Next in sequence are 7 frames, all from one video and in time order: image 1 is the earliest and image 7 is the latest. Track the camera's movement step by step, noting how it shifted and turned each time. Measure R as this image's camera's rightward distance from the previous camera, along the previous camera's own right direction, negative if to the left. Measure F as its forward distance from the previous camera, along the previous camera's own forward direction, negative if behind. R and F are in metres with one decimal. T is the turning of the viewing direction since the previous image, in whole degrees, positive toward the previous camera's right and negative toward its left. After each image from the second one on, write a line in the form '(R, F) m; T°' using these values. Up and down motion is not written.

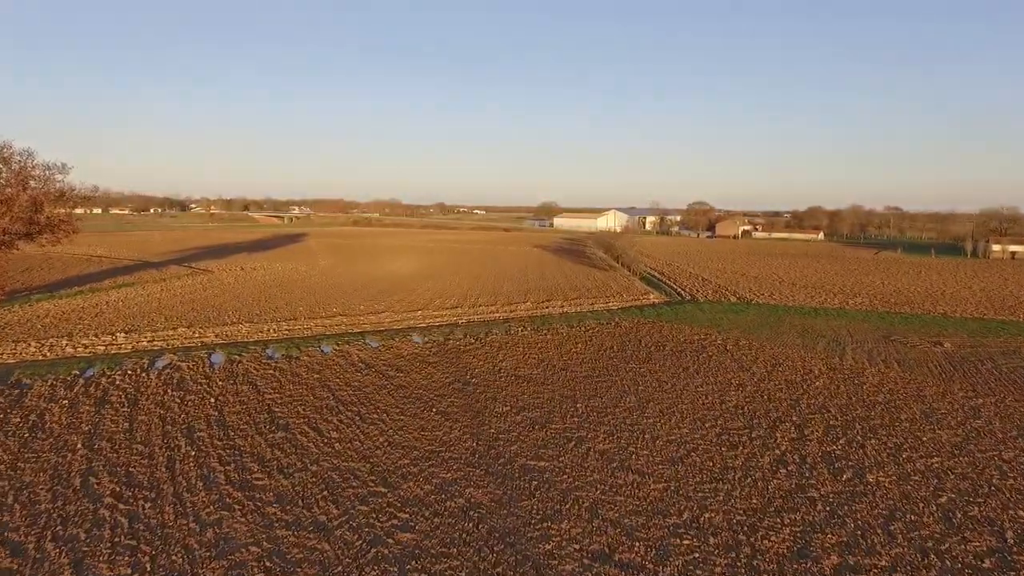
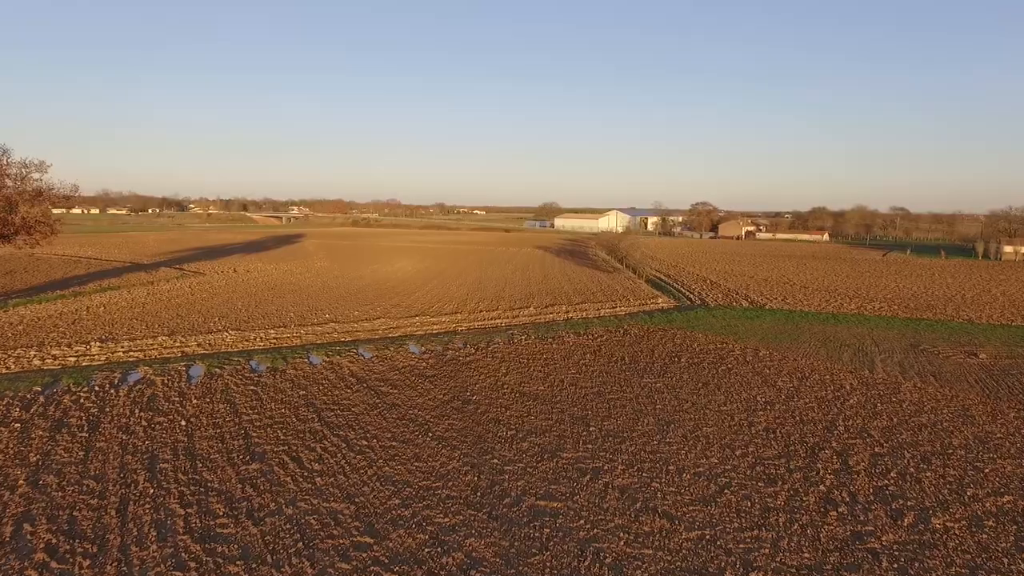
(-0.1, +1.0) m; 0°
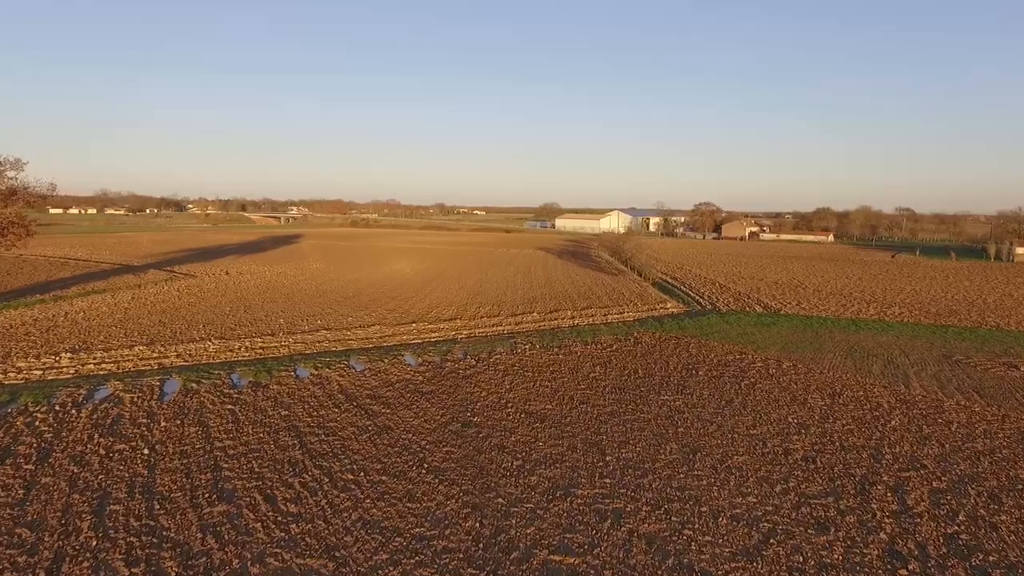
(-0.1, +1.0) m; 0°
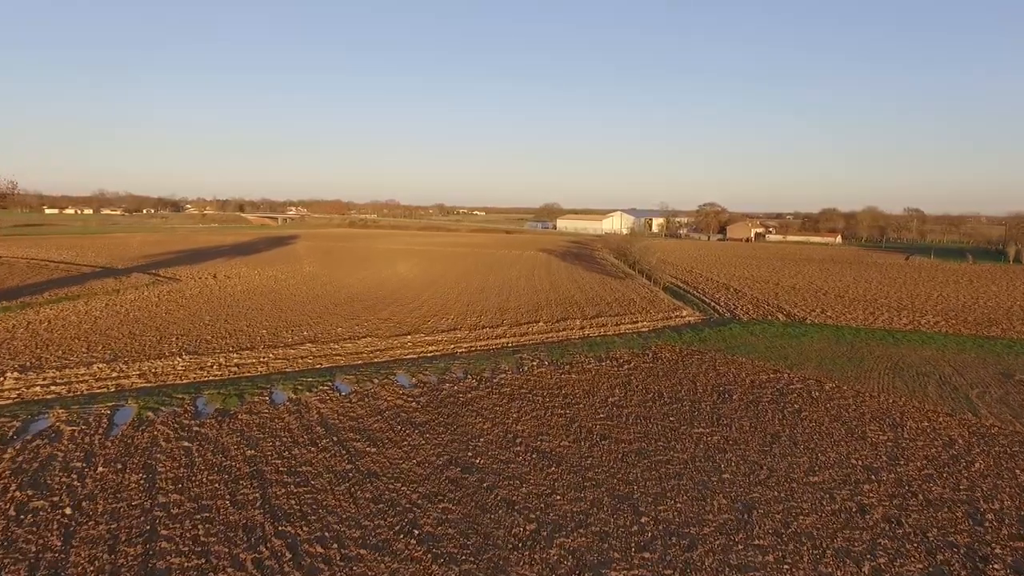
(-0.1, +1.6) m; 0°
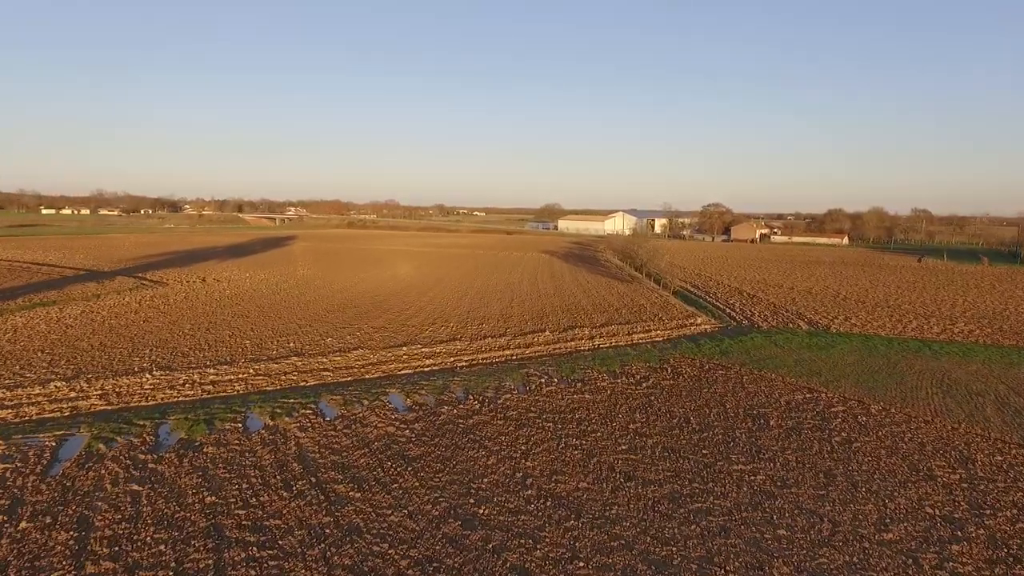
(-0.1, +1.3) m; 0°
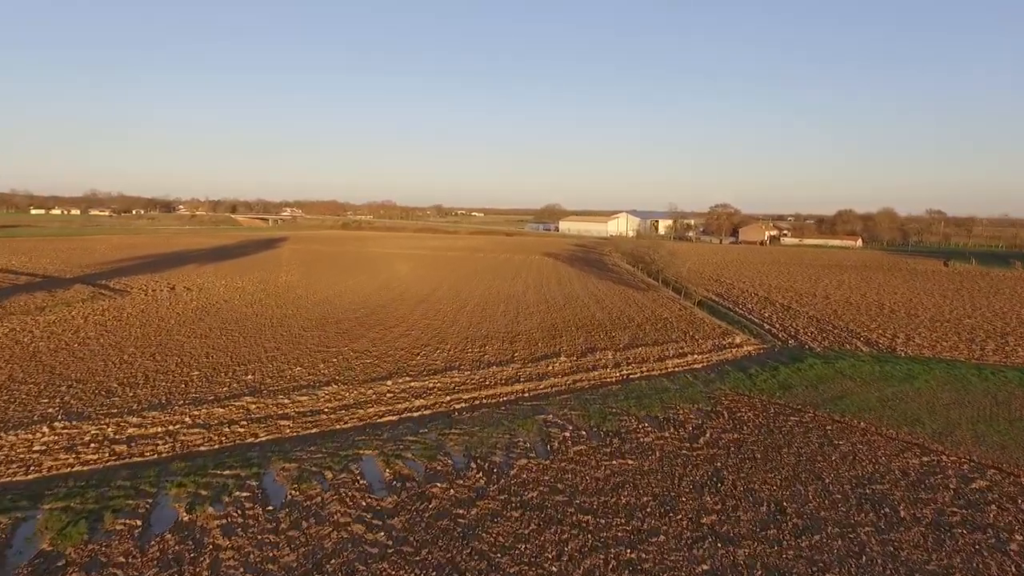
(-0.2, +2.9) m; 0°
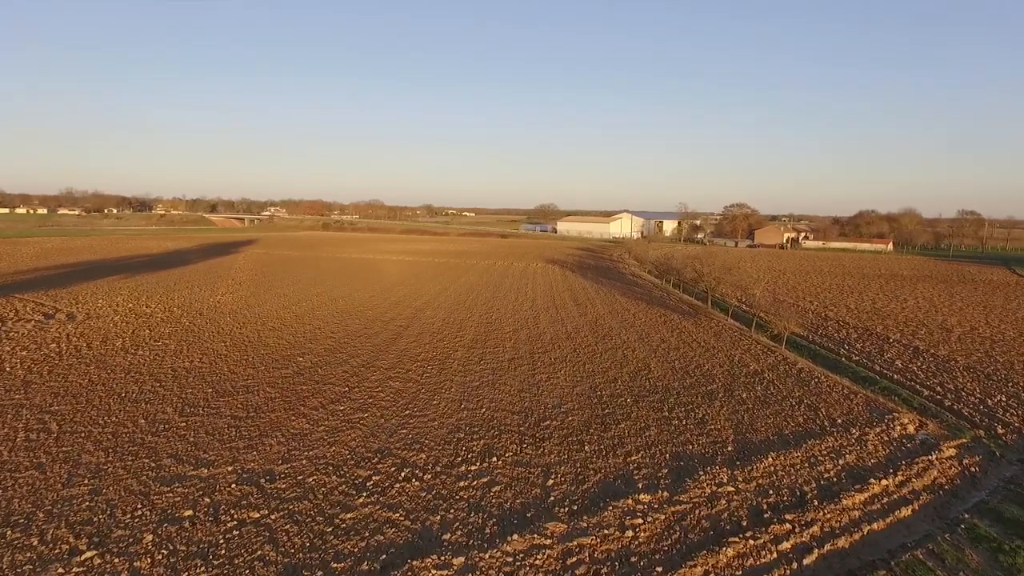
(-0.5, +7.0) m; +1°
